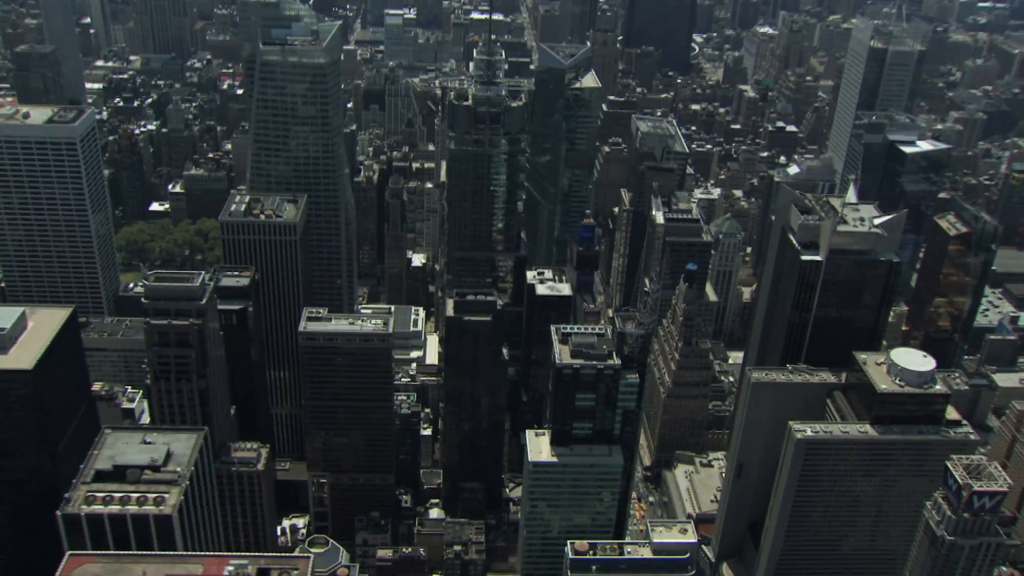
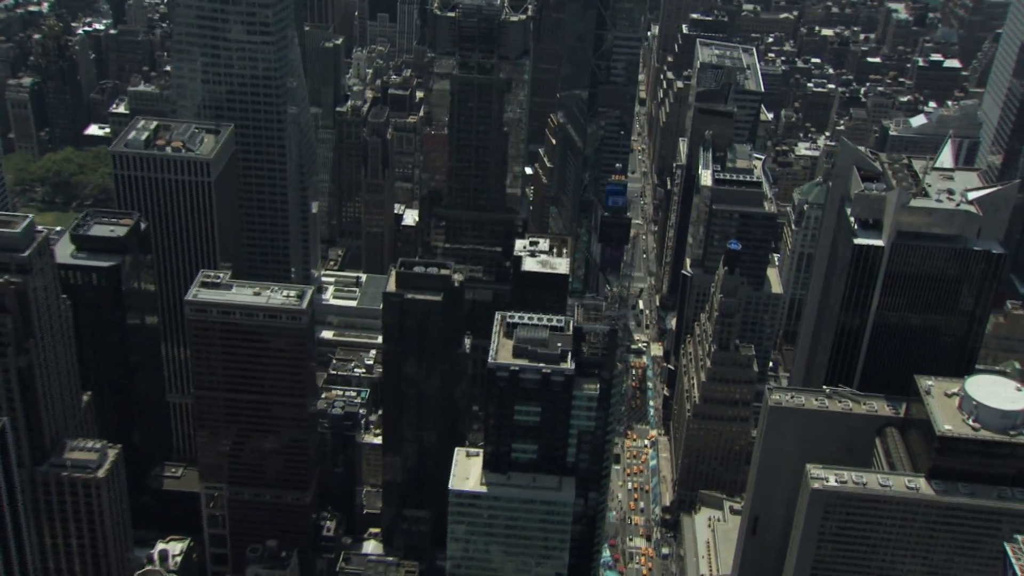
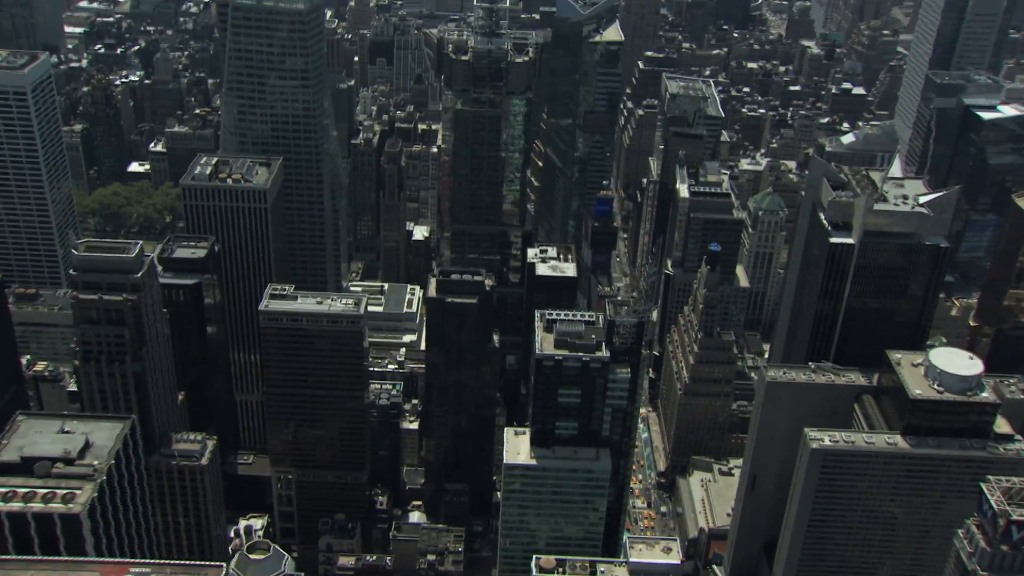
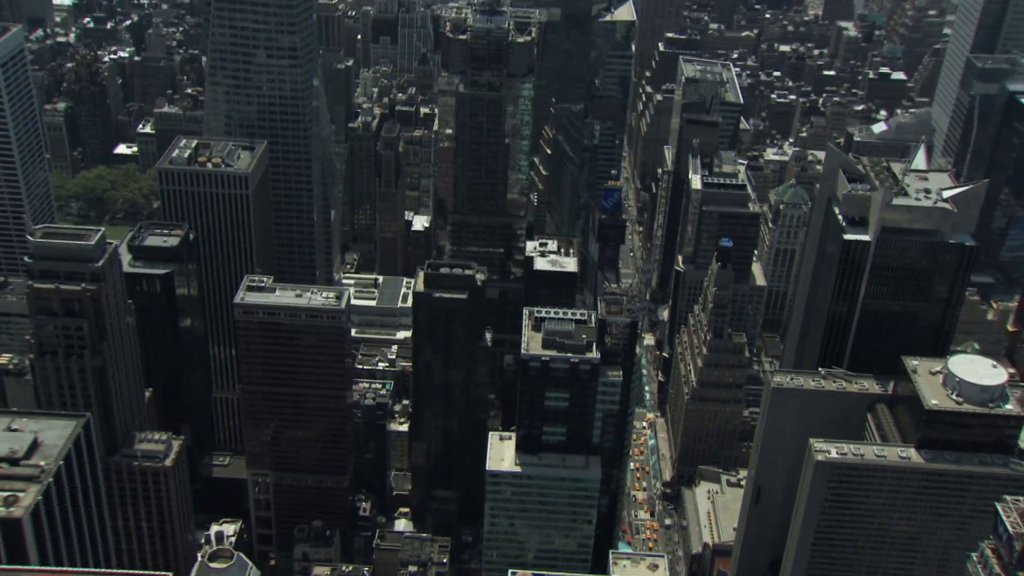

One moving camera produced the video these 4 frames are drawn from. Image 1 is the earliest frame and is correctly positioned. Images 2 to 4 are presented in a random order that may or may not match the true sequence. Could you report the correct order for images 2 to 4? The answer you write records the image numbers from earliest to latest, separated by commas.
3, 4, 2
